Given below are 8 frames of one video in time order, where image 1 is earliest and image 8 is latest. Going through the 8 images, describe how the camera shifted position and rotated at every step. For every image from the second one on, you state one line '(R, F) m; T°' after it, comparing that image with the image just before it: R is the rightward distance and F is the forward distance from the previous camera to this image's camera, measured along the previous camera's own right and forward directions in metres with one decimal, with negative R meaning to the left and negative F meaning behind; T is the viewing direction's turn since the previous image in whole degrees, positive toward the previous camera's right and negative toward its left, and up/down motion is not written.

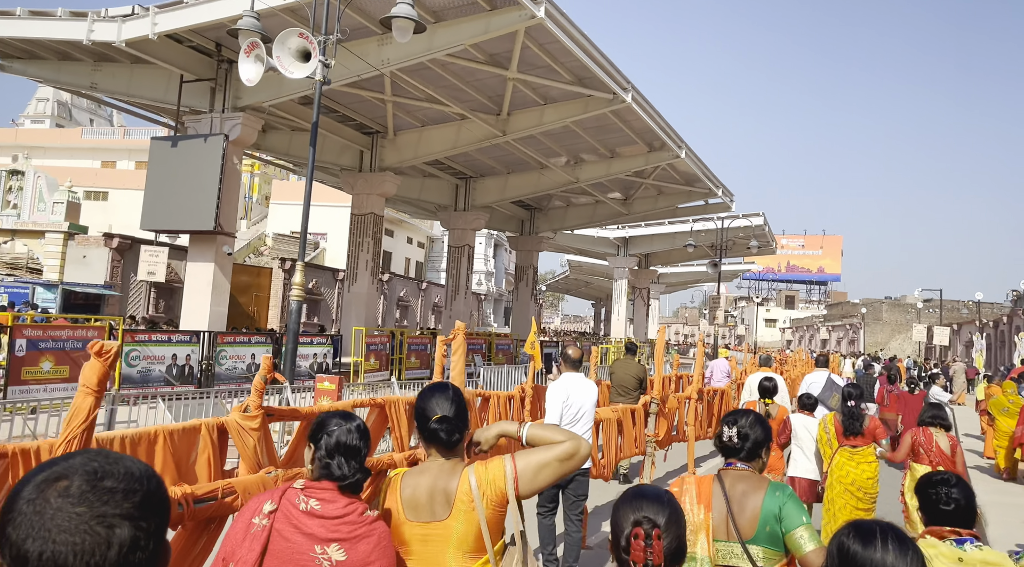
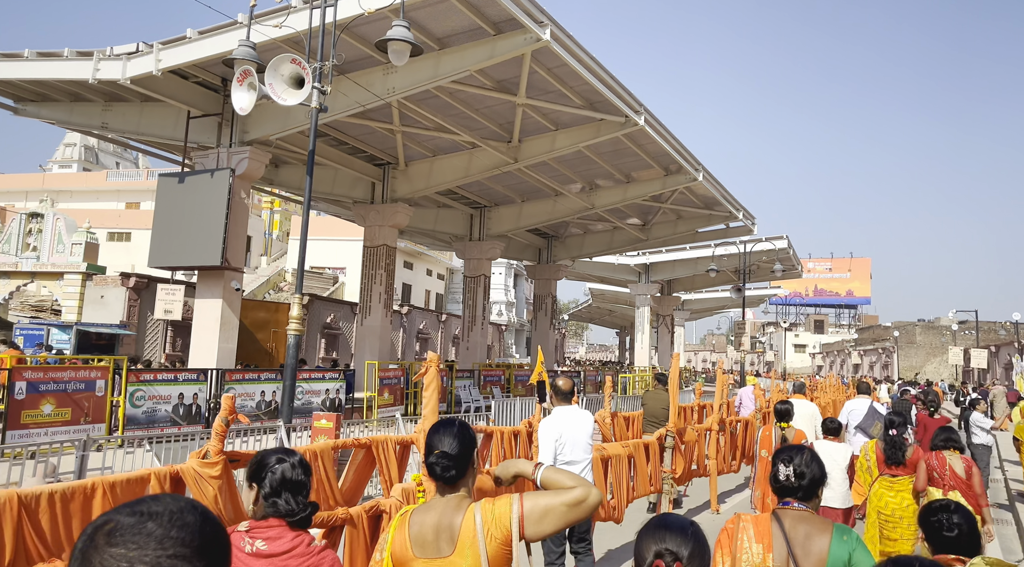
(+0.2, +0.4) m; -2°
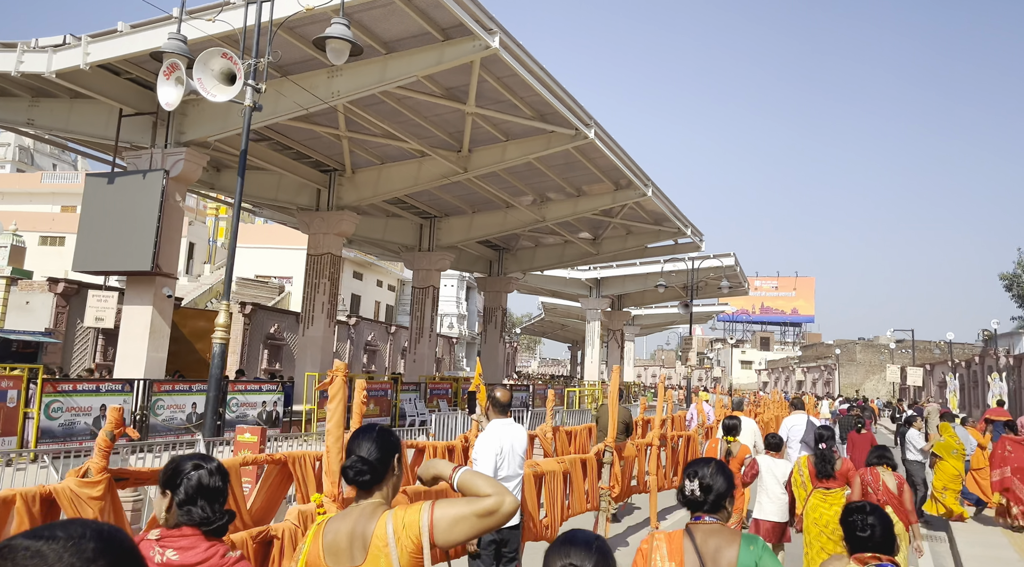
(+0.1, +0.2) m; +4°
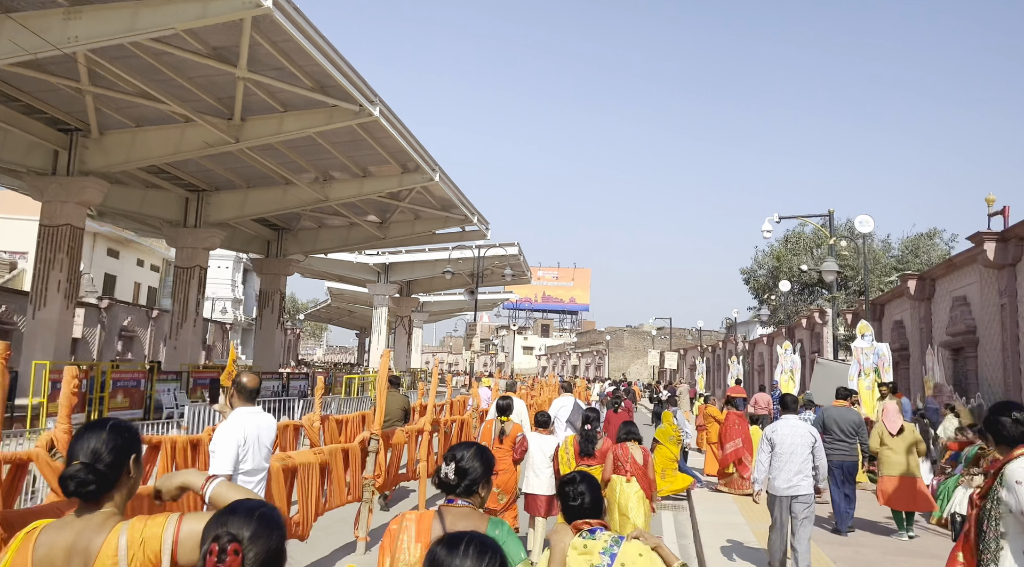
(+0.2, +0.3) m; +16°
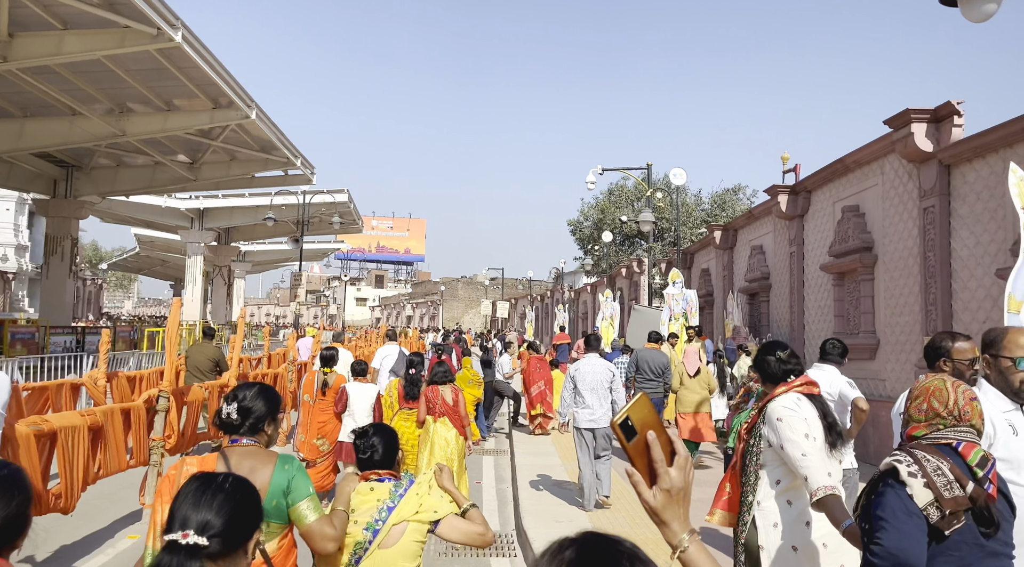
(+0.2, +0.3) m; +13°
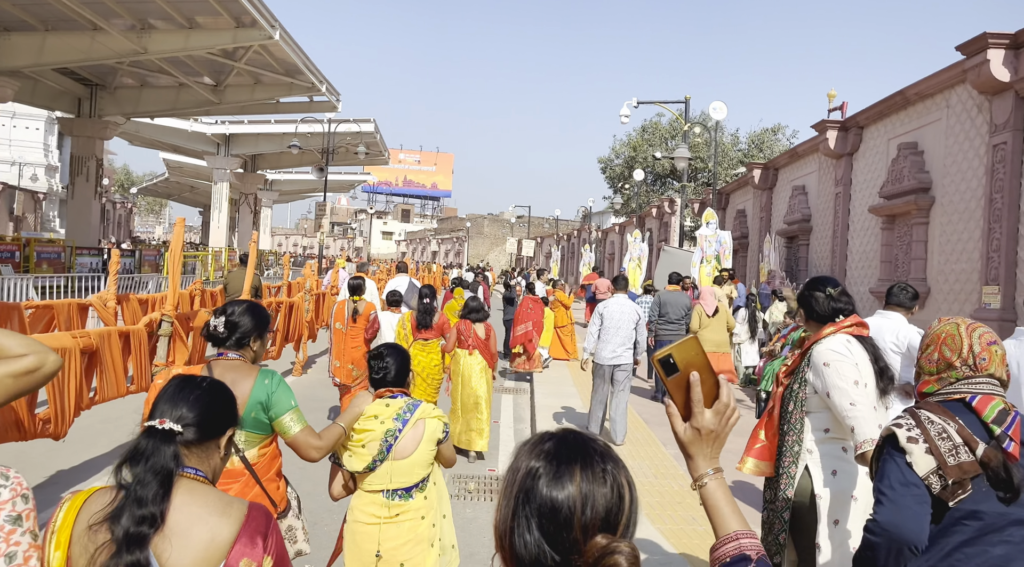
(0.0, +0.4) m; -2°
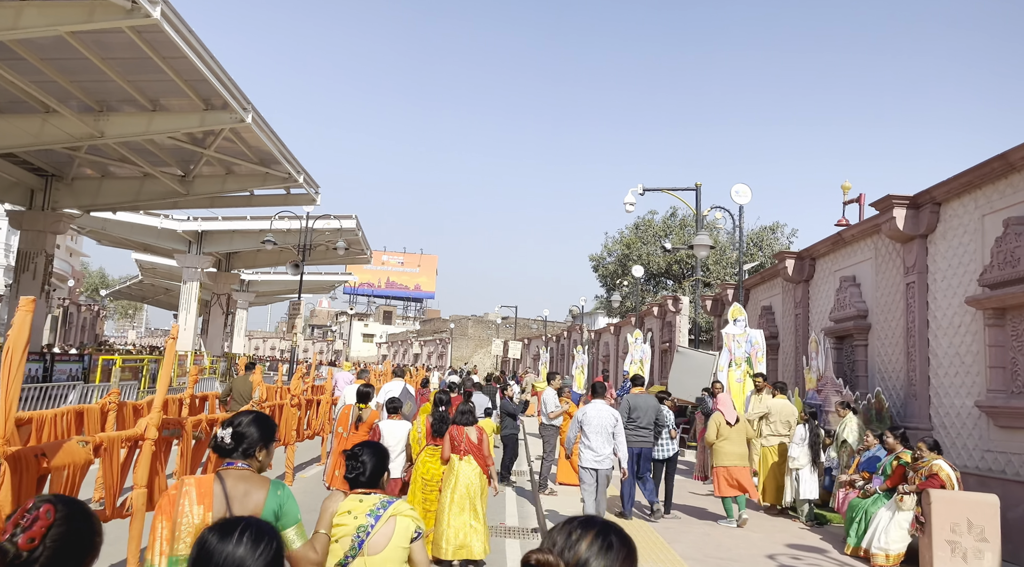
(-0.3, +2.0) m; +1°
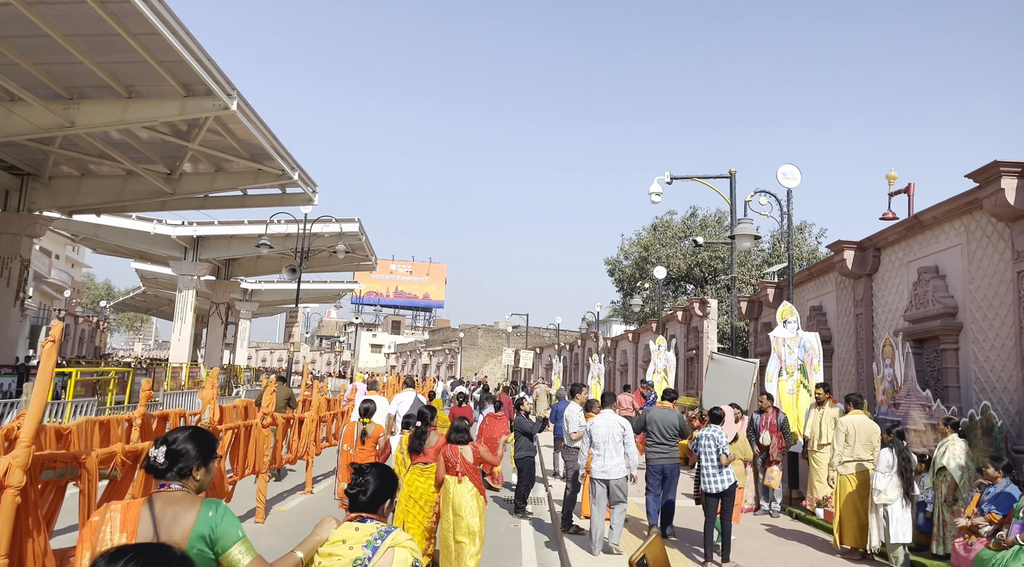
(-0.1, +1.7) m; -1°
